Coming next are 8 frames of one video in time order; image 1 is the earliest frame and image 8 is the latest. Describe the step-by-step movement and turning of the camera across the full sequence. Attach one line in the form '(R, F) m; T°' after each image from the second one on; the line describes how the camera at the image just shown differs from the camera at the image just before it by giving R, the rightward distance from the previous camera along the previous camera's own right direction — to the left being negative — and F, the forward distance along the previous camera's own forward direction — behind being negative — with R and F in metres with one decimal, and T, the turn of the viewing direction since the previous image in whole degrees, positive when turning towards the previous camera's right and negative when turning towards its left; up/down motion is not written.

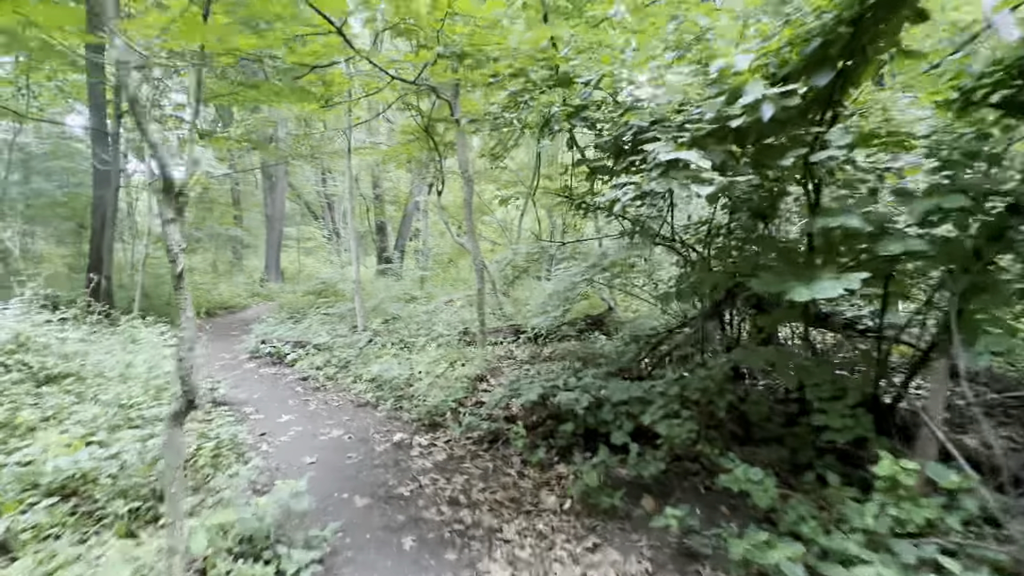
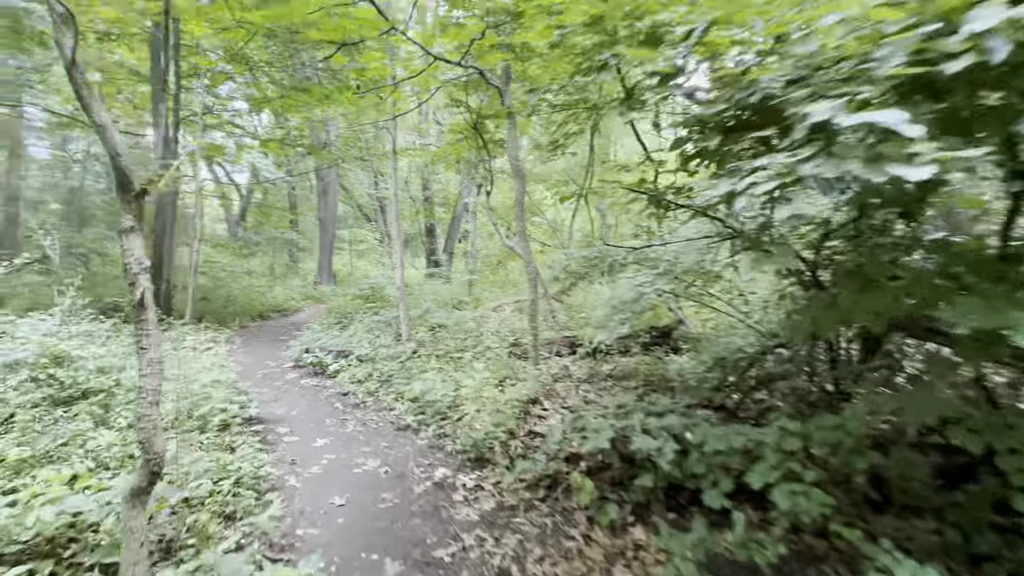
(-0.1, +0.7) m; -7°
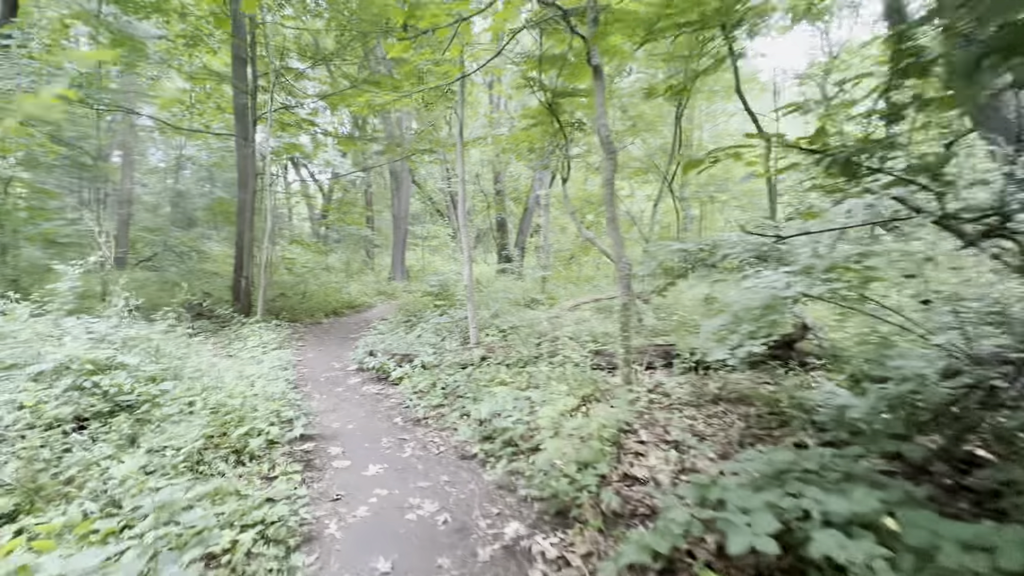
(-0.2, +0.9) m; -10°
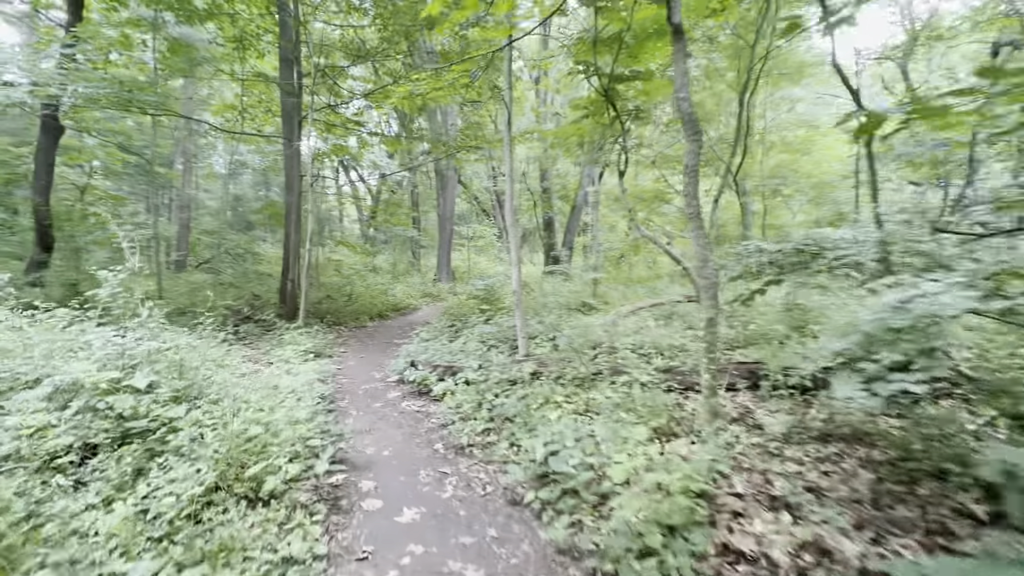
(-0.1, +0.7) m; -6°
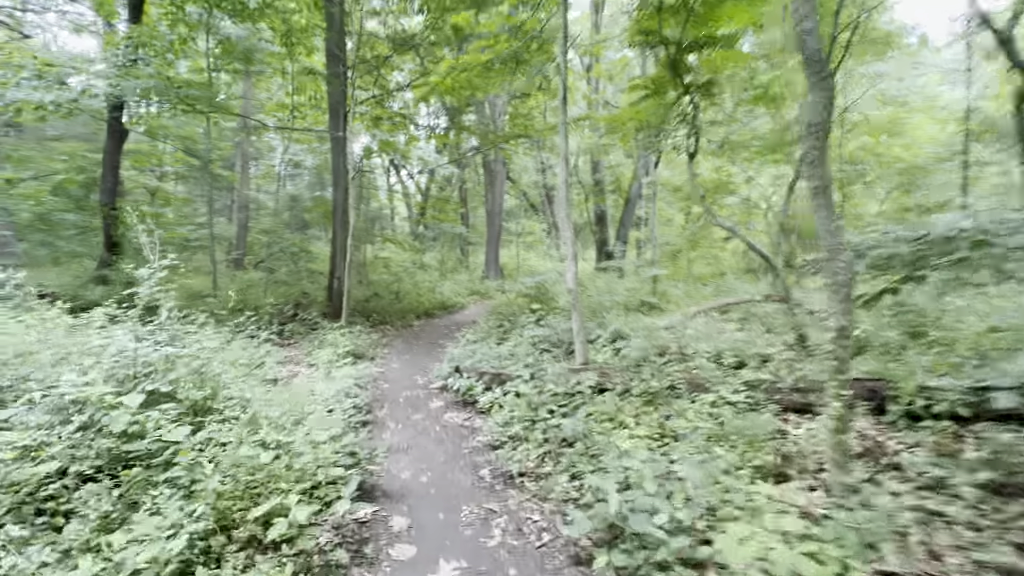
(-0.1, +0.7) m; -7°
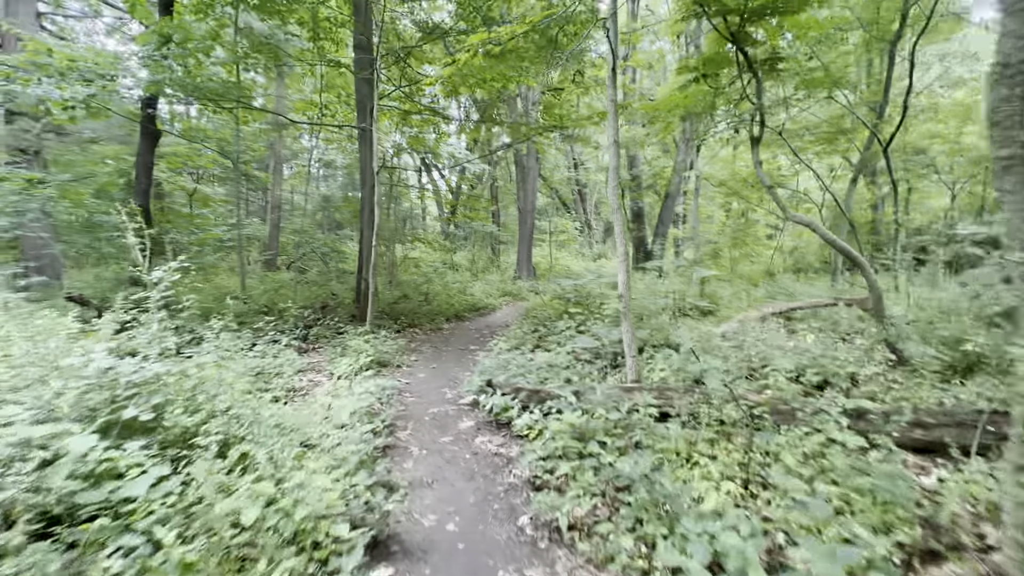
(-0.1, +0.7) m; -4°
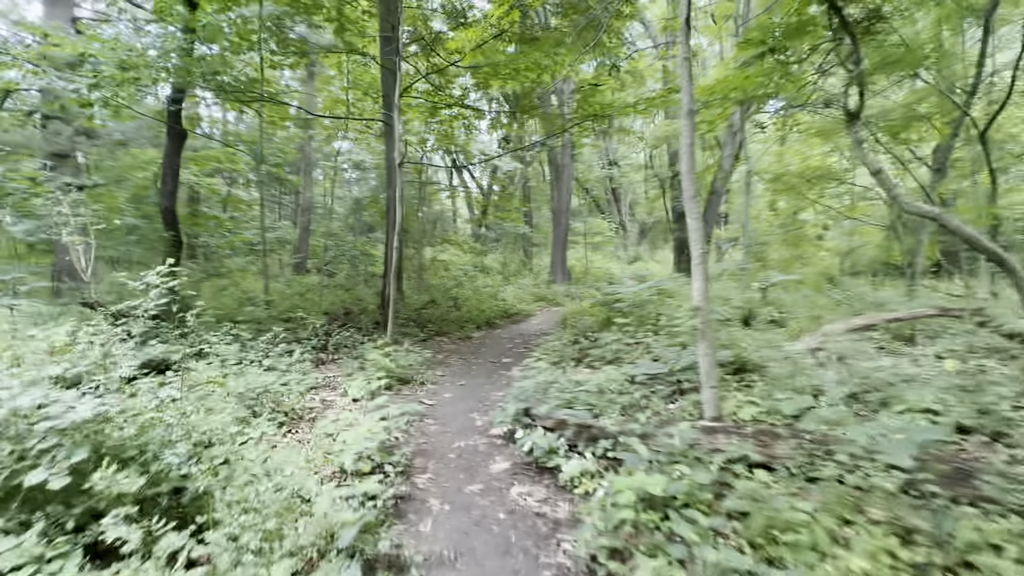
(-0.1, +0.9) m; -4°
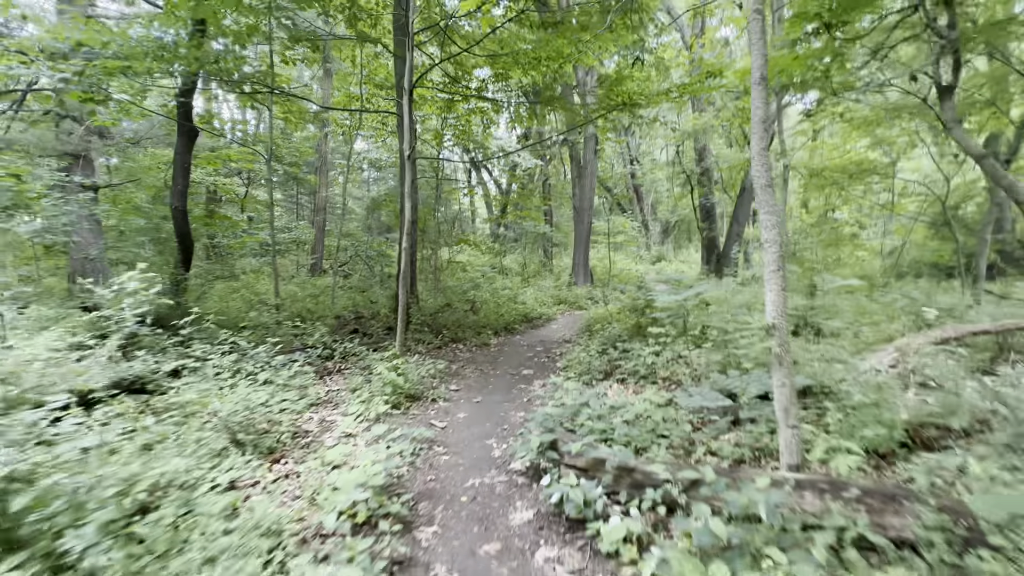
(0.0, +0.7) m; -3°
